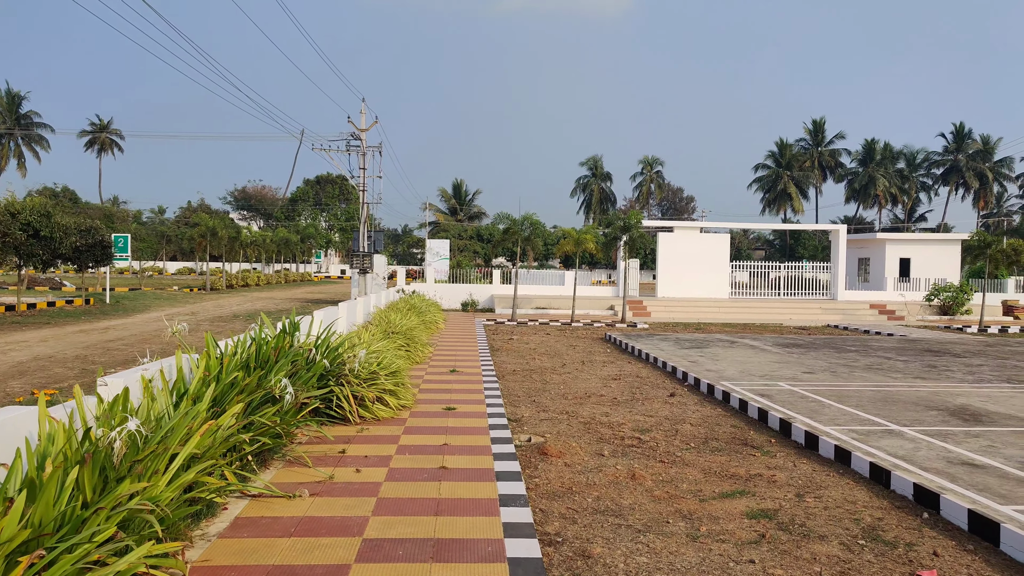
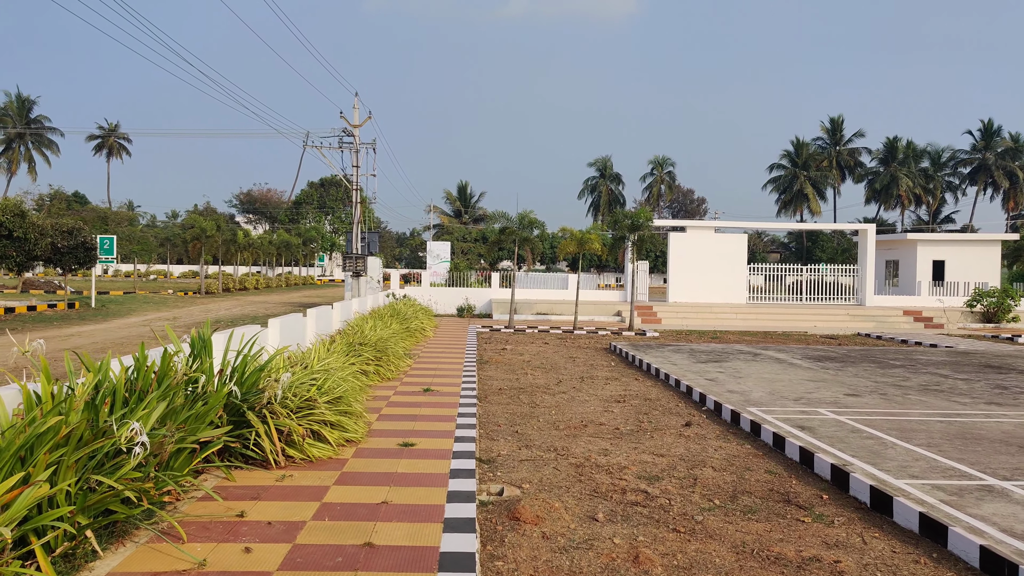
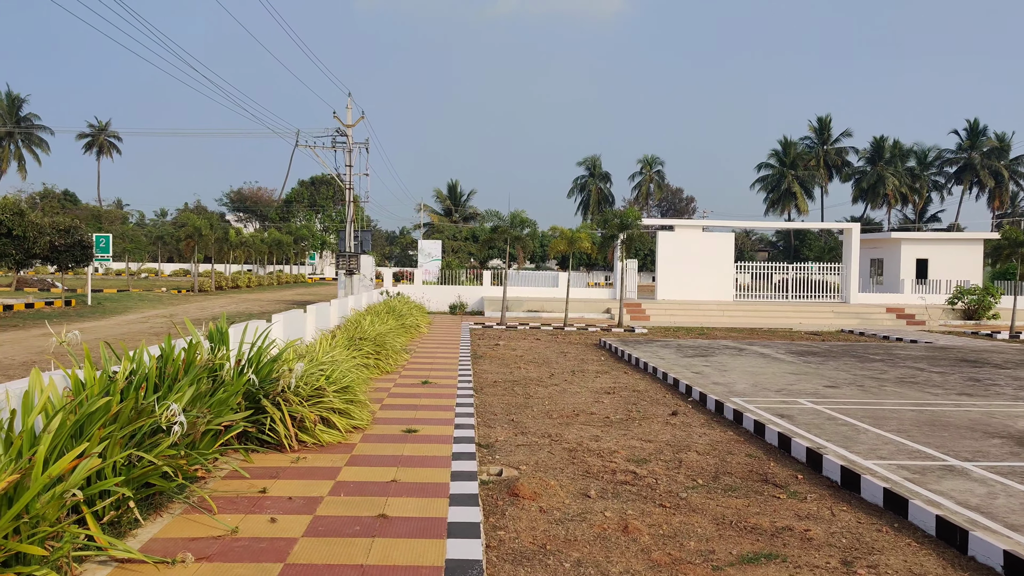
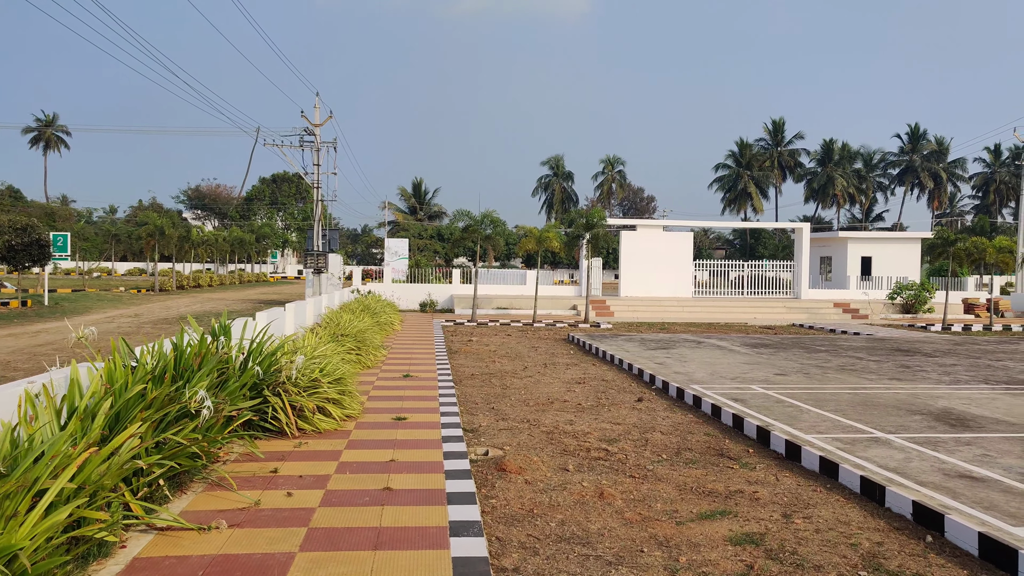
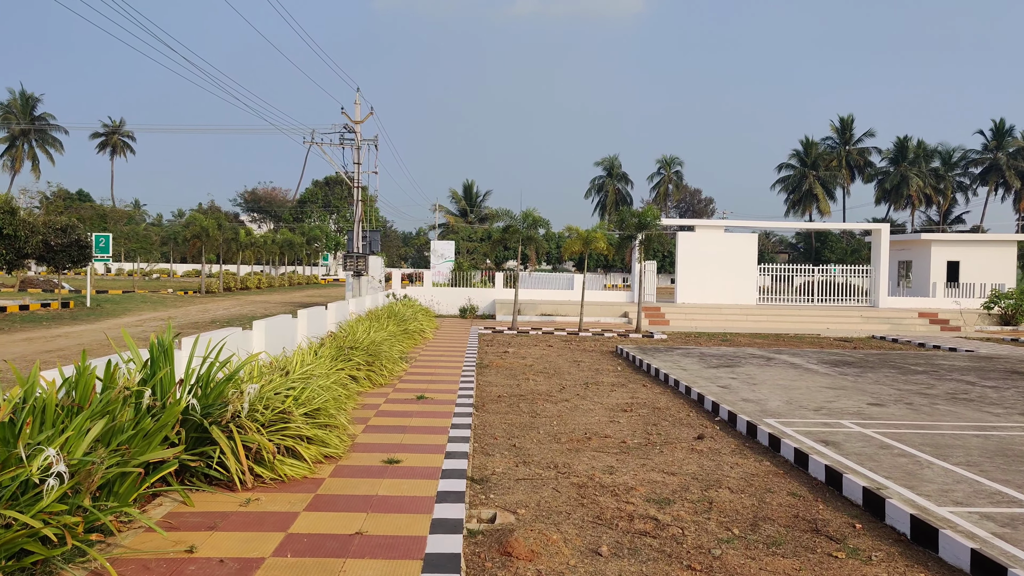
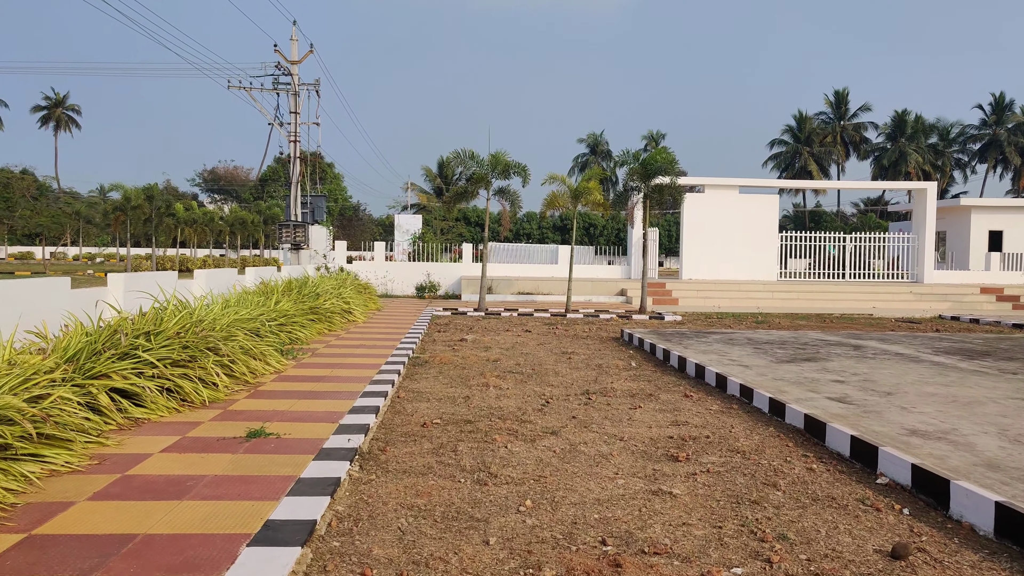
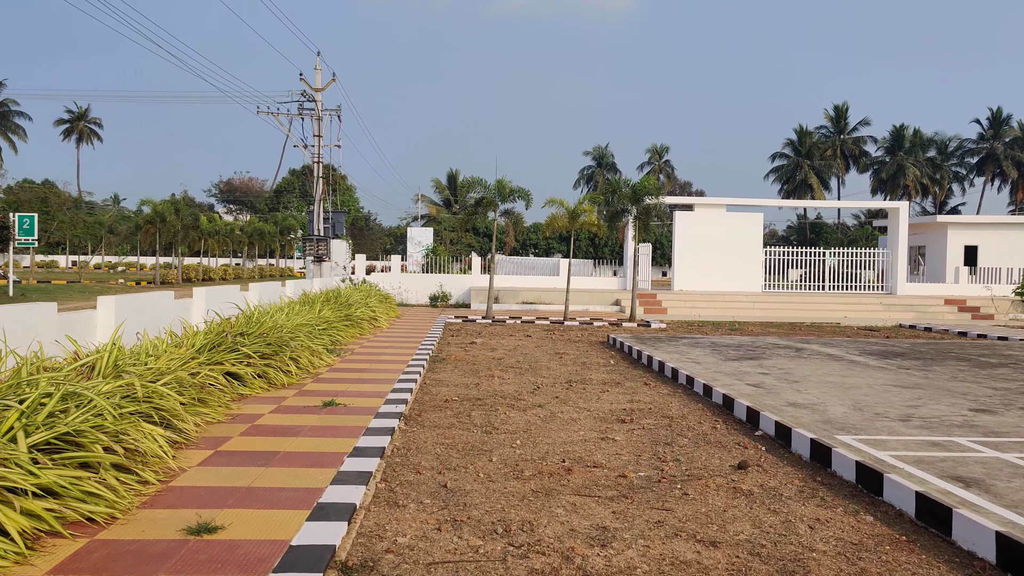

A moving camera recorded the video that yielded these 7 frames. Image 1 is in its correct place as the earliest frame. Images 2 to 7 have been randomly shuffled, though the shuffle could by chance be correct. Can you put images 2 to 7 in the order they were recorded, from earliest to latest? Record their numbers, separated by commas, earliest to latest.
4, 3, 2, 5, 7, 6
